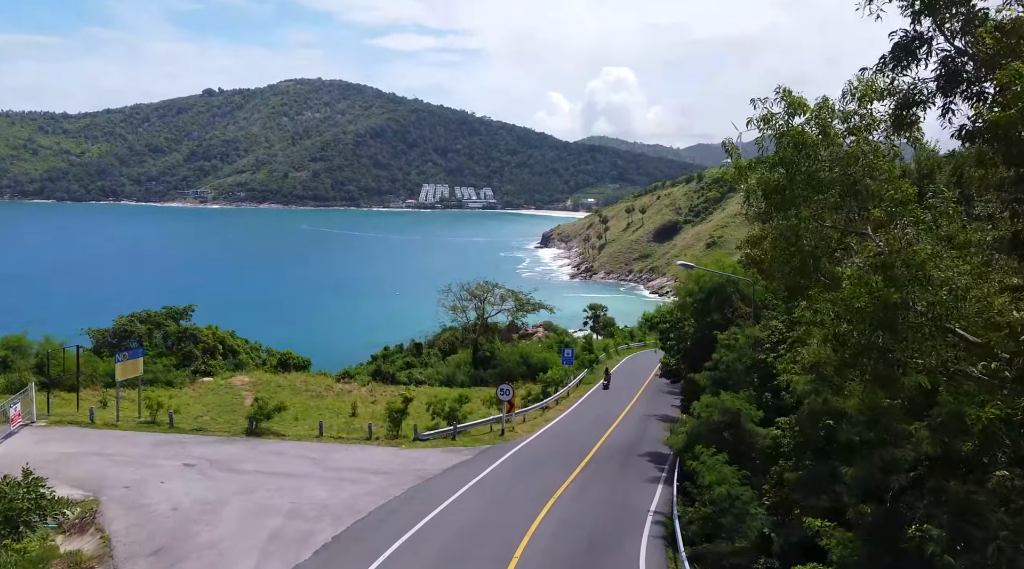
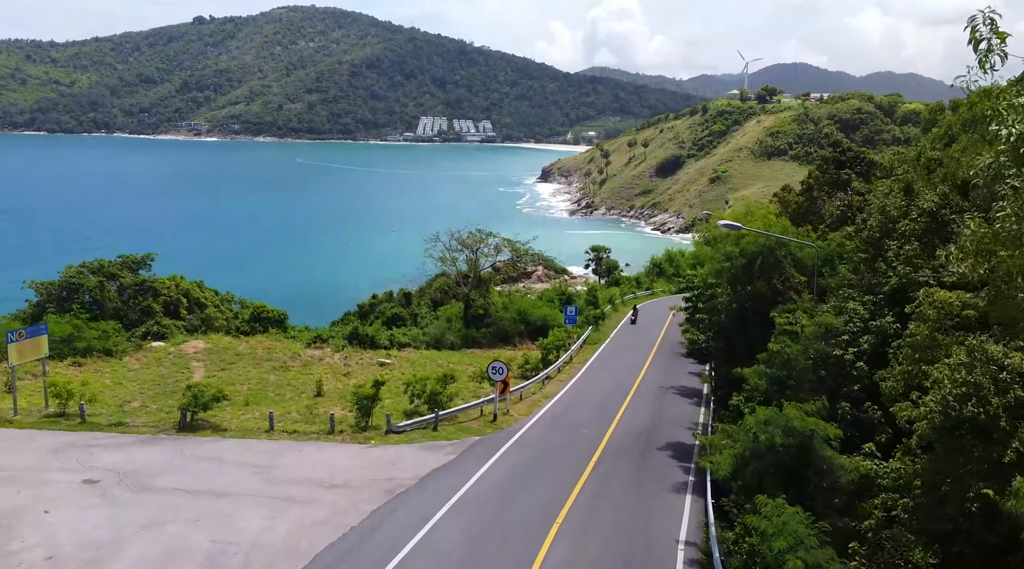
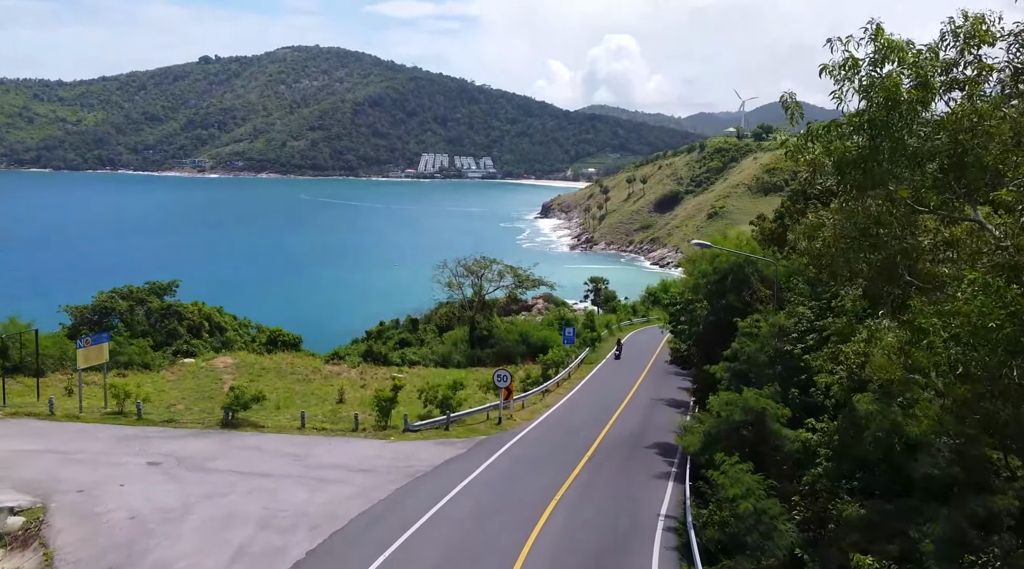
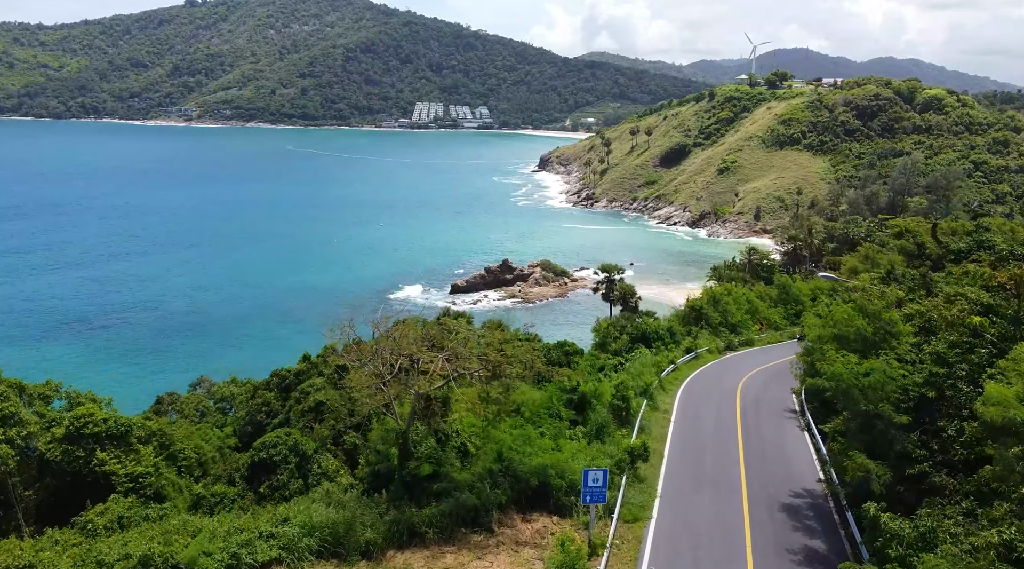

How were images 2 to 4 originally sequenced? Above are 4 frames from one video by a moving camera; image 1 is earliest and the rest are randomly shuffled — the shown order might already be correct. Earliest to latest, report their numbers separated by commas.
3, 2, 4
